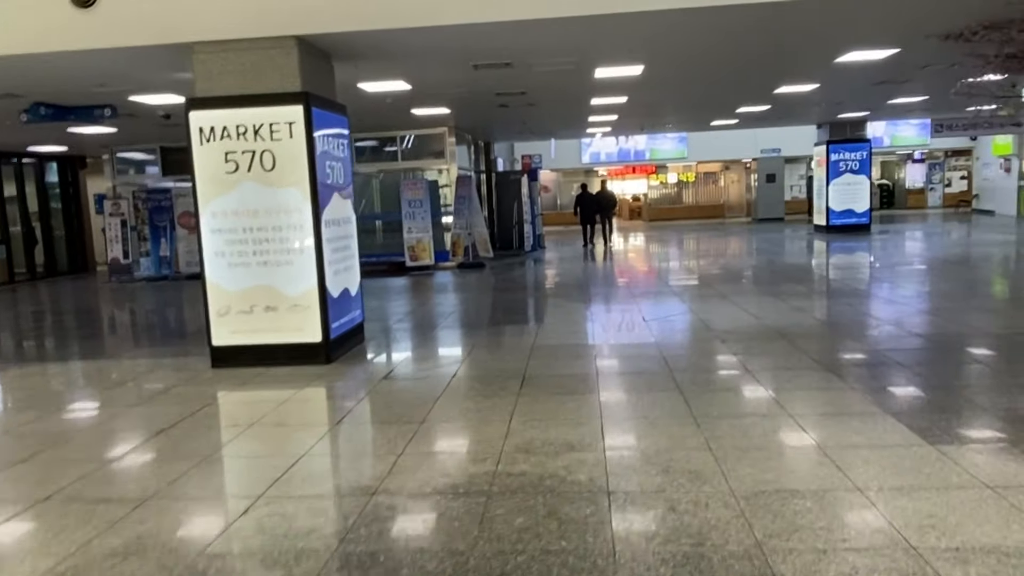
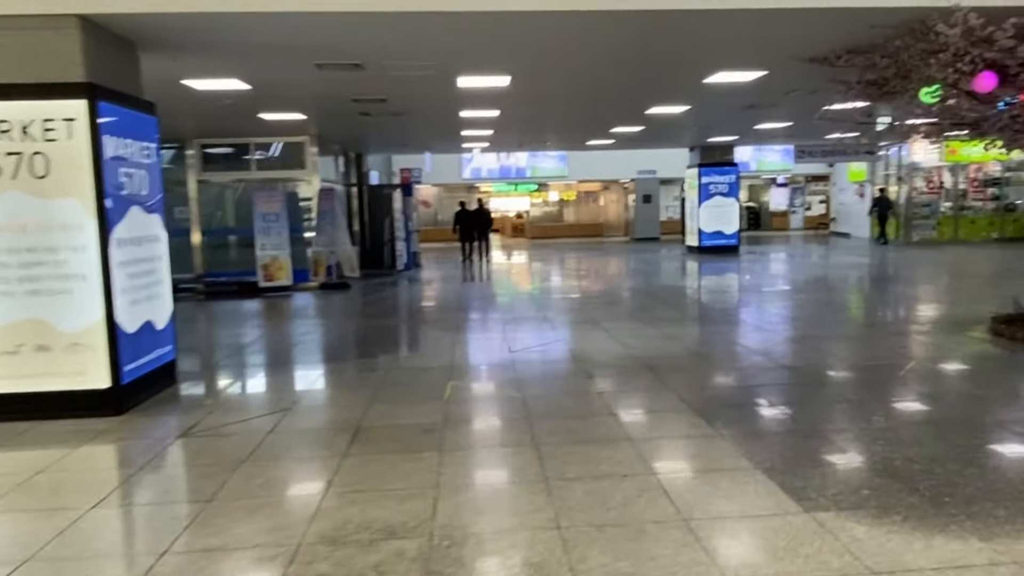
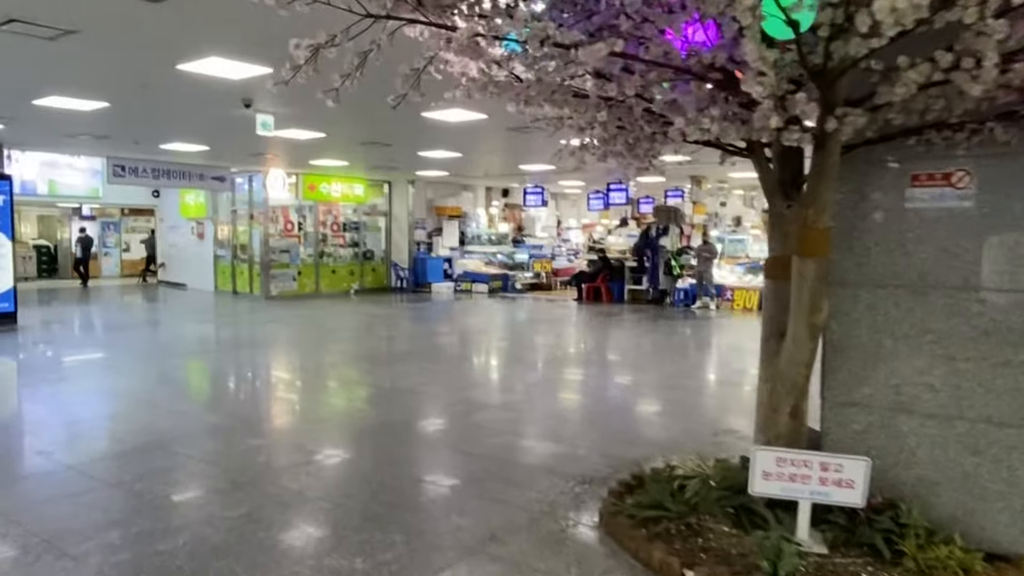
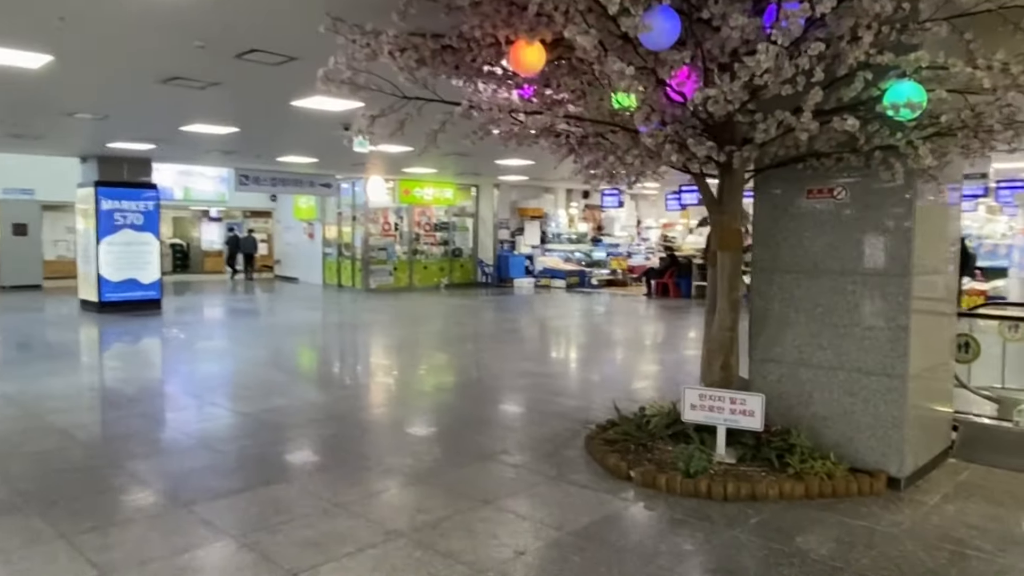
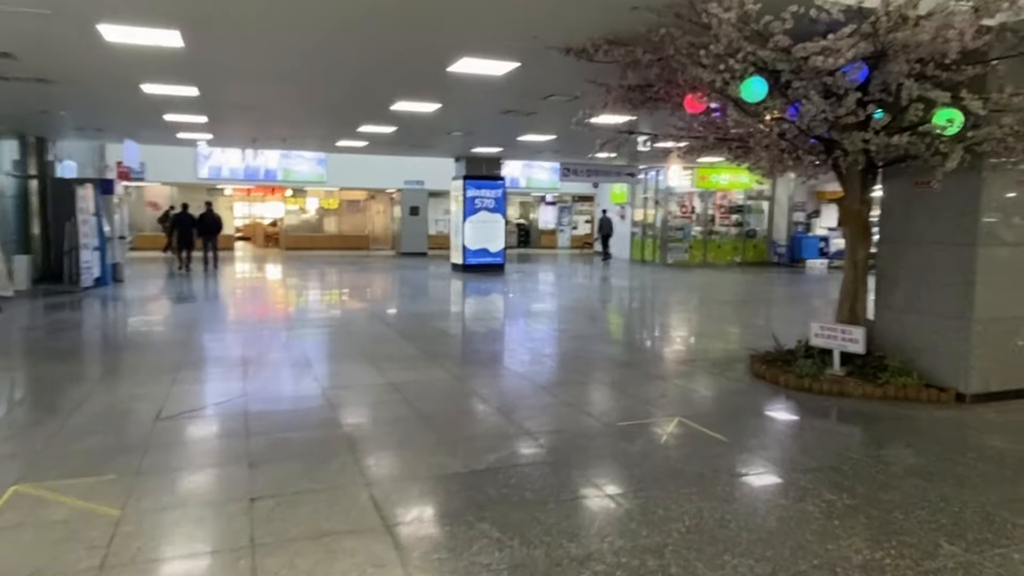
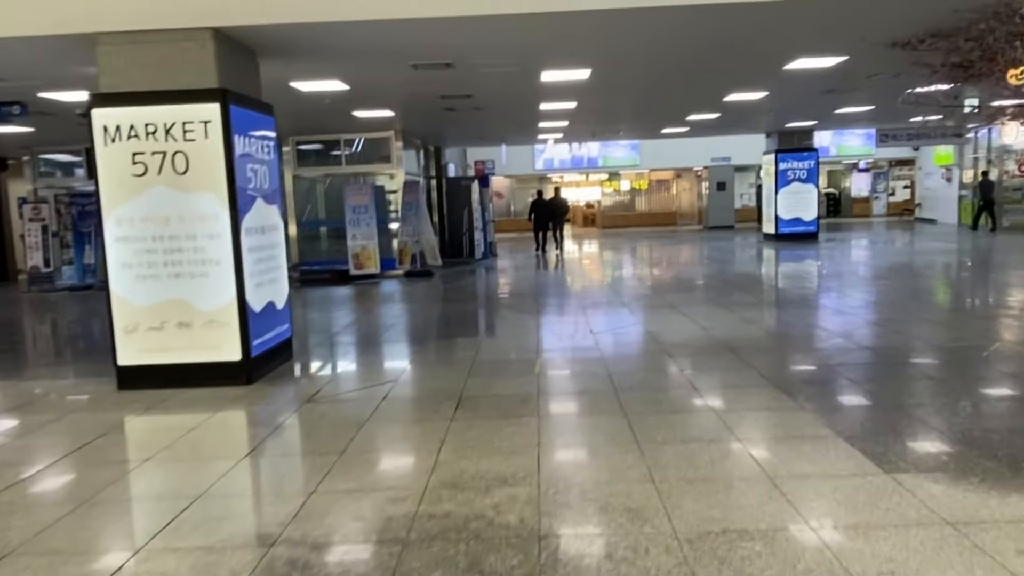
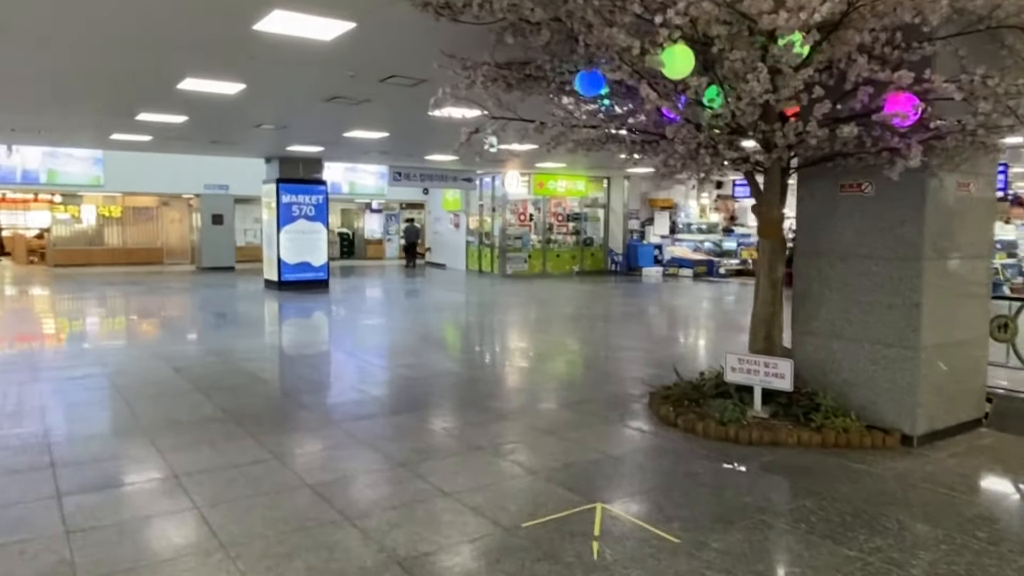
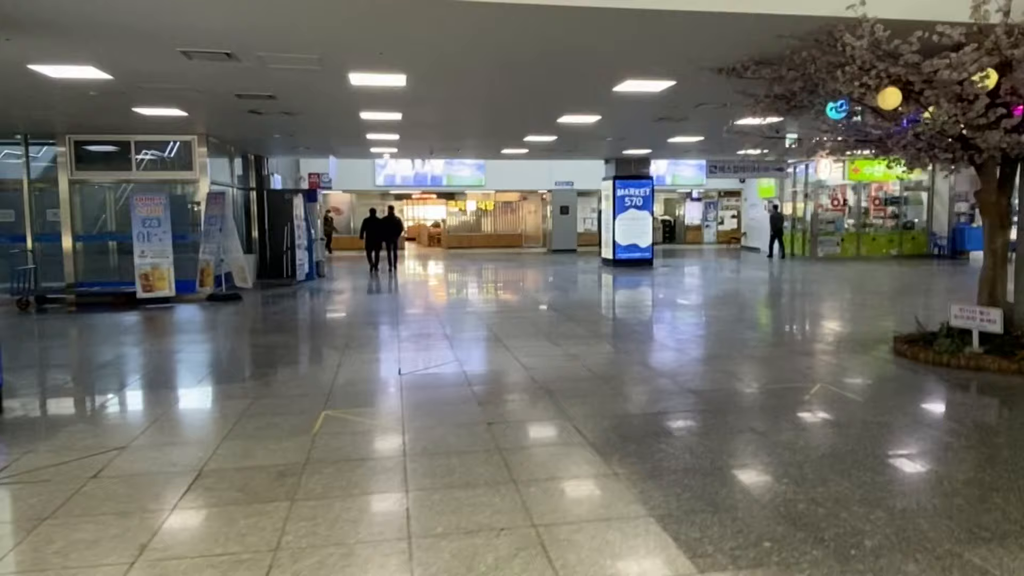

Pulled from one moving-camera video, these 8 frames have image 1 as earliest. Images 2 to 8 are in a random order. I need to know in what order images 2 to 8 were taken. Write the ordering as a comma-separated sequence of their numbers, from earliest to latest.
6, 2, 8, 5, 7, 4, 3
